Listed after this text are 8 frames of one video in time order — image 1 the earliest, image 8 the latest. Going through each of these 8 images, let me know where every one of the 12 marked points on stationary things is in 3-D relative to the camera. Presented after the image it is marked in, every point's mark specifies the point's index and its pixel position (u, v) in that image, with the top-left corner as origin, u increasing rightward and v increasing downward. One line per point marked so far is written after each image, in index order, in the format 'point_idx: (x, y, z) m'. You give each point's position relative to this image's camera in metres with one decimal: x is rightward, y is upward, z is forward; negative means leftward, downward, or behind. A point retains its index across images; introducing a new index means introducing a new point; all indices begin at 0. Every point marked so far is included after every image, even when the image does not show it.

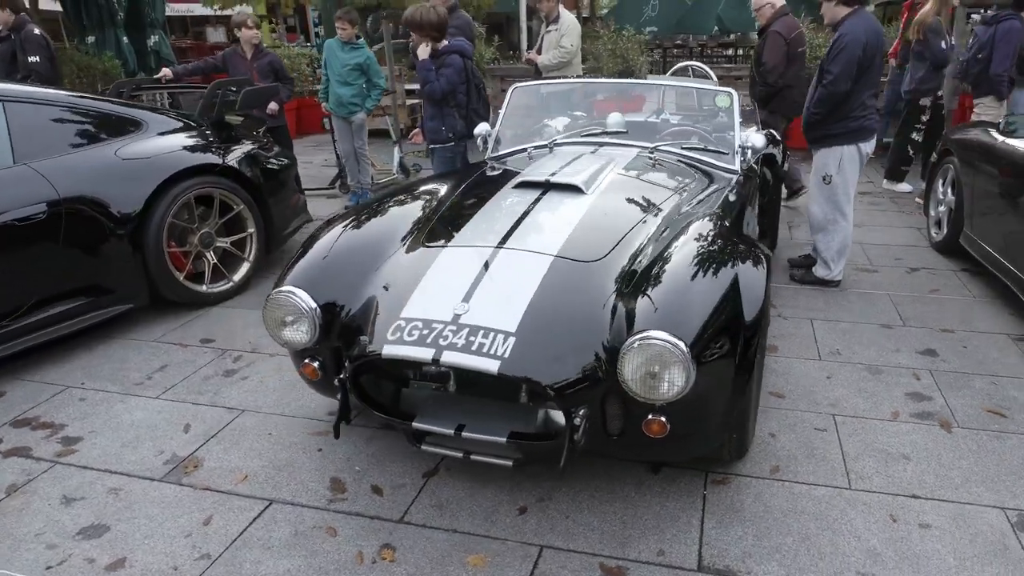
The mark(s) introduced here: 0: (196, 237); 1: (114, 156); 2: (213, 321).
0: (-1.9, +0.3, +4.2) m
1: (-2.2, +0.7, +3.9) m
2: (-1.8, -0.2, +4.1) m
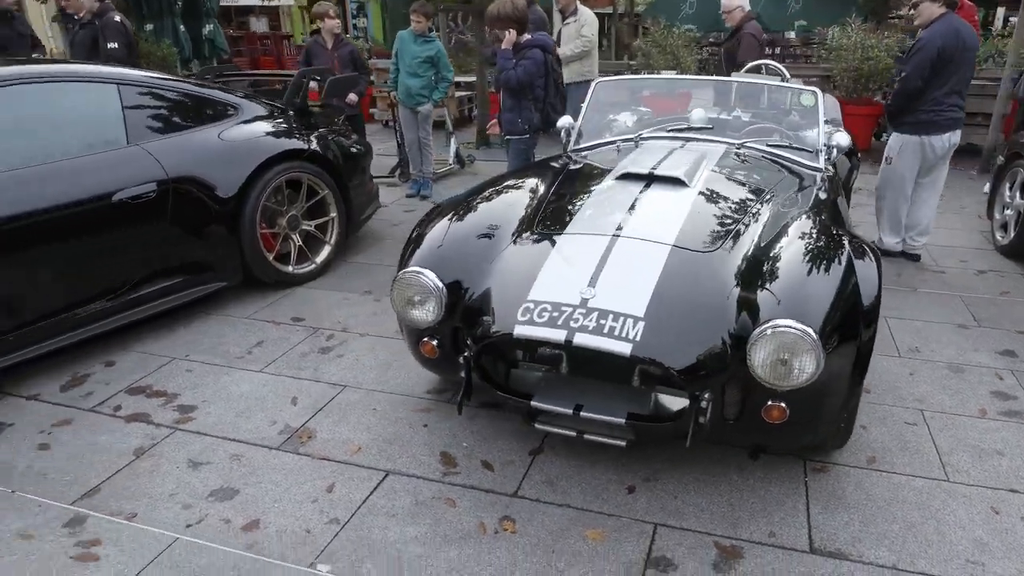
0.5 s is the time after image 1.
0: (-1.4, +0.4, +4.3) m
1: (-1.7, +0.8, +4.0) m
2: (-1.3, -0.1, +4.2) m
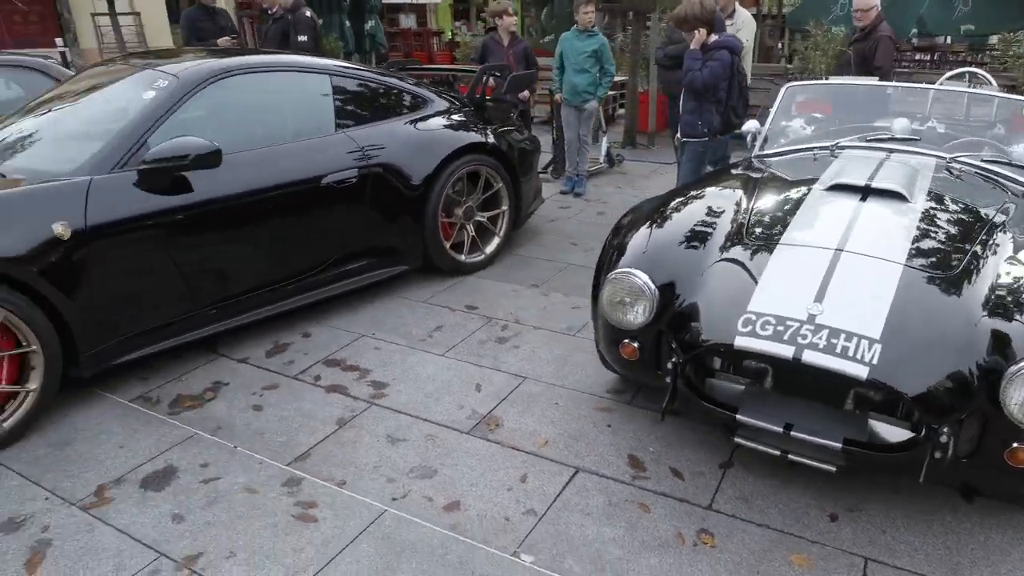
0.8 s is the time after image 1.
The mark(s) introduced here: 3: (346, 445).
0: (-0.3, +0.5, +4.4) m
1: (-0.6, +0.9, +4.2) m
2: (-0.3, 0.0, +4.4) m
3: (-0.7, -0.6, +2.8) m
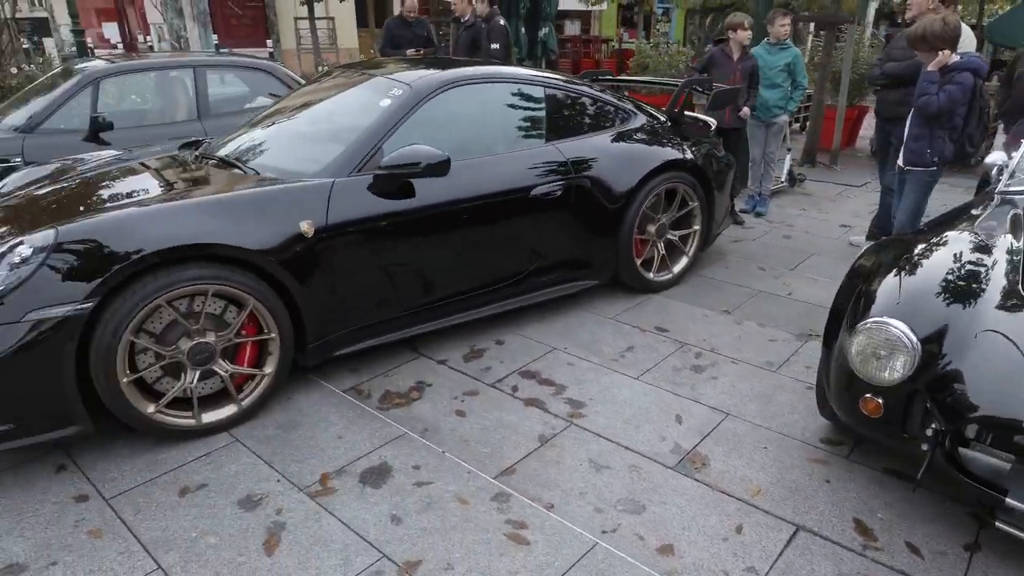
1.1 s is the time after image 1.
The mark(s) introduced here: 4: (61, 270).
0: (+0.9, +0.4, +4.3) m
1: (+0.6, +0.8, +4.1) m
2: (+0.9, -0.1, +4.2) m
3: (+0.1, -0.7, +2.7) m
4: (-1.6, +0.1, +2.5) m
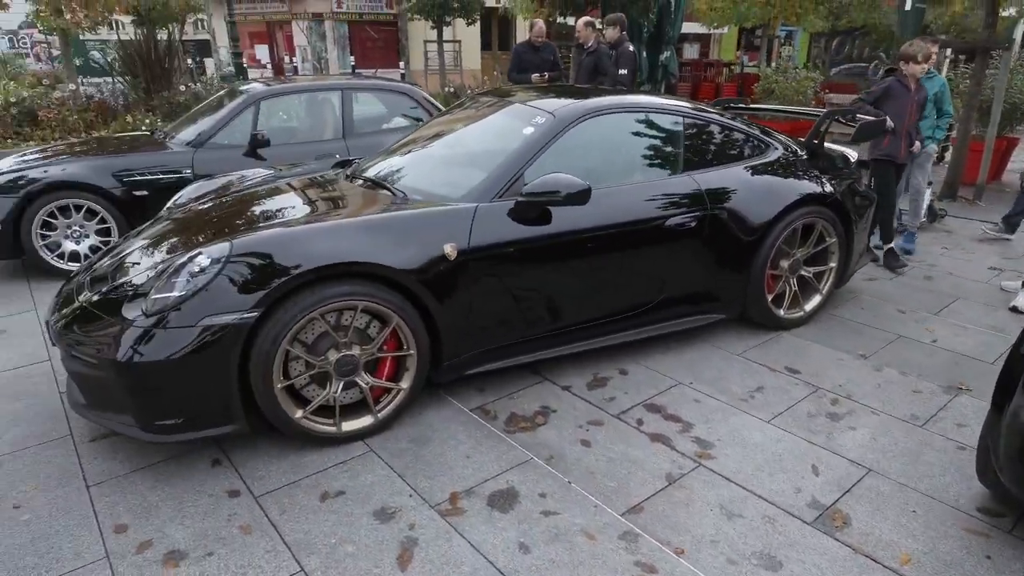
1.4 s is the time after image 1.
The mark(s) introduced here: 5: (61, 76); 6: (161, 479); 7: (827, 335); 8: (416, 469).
0: (+1.6, +0.2, +4.2) m
1: (+1.3, +0.6, +4.0) m
2: (+1.6, -0.4, +4.0) m
3: (+0.6, -0.8, +2.7) m
4: (-1.1, 0.0, +2.7) m
5: (-10.8, +5.1, +17.0) m
6: (-1.4, -0.8, +2.8) m
7: (+1.9, -0.3, +4.2) m
8: (-0.4, -0.7, +2.9) m
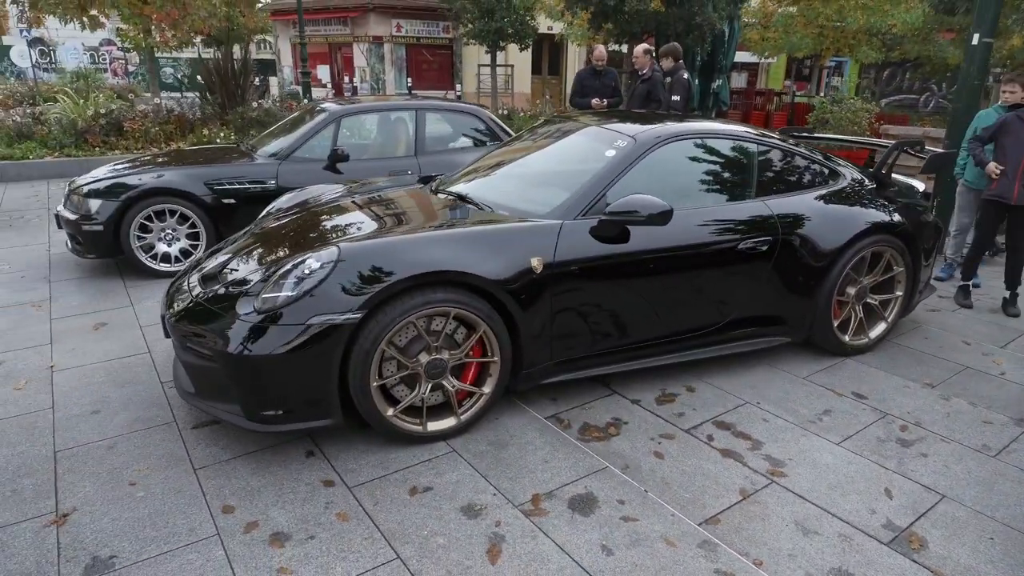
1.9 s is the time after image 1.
0: (+2.1, 0.0, +4.2) m
1: (+1.8, +0.5, +4.1) m
2: (+2.0, -0.5, +4.1) m
3: (+0.9, -0.9, +2.7) m
4: (-0.7, 0.0, +2.9) m
5: (-9.5, +5.0, +17.8) m
6: (-1.1, -0.8, +3.0) m
7: (+2.3, -0.5, +4.2) m
8: (-0.1, -0.8, +3.0) m
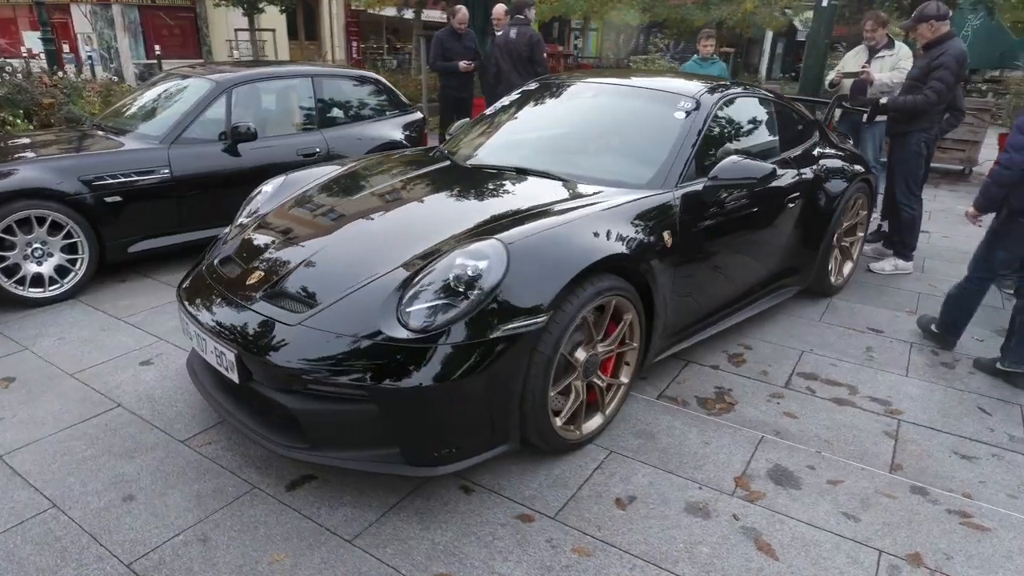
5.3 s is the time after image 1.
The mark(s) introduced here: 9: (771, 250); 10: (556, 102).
0: (+2.1, +0.4, +4.6) m
1: (+1.9, +0.8, +4.3) m
2: (+2.2, -0.2, +4.5) m
3: (+1.7, -0.7, +2.9) m
4: (0.0, 0.0, +2.4) m
5: (-13.9, +4.2, +13.2) m
6: (-0.3, -0.8, +2.4) m
7: (+2.4, -0.1, +4.7) m
8: (+0.6, -0.7, +2.8) m
9: (+1.4, +0.2, +3.9) m
10: (+0.2, +1.0, +3.9) m
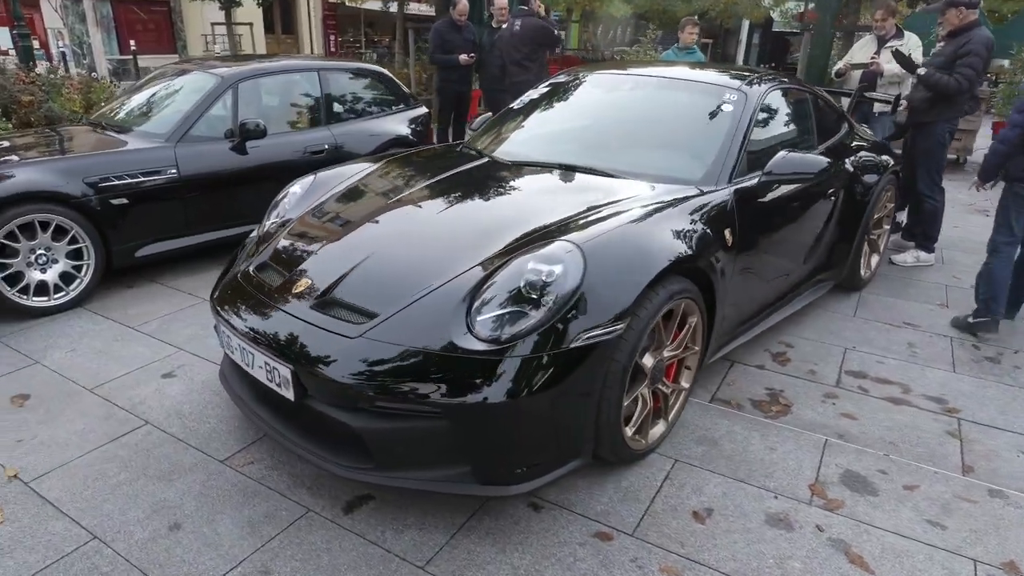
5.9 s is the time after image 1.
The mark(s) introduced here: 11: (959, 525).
0: (+2.3, +0.4, +4.5) m
1: (+2.0, +0.8, +4.2) m
2: (+2.3, -0.1, +4.4) m
3: (+1.9, -0.7, +2.8) m
4: (+0.2, 0.0, +2.3) m
5: (-14.1, +4.0, +12.5) m
6: (0.0, -0.8, +2.3) m
7: (+2.5, 0.0, +4.7) m
8: (+0.9, -0.7, +2.7) m
9: (+1.6, +0.2, +3.8) m
10: (+0.4, +1.0, +3.8) m
11: (+1.5, -0.8, +2.4) m
